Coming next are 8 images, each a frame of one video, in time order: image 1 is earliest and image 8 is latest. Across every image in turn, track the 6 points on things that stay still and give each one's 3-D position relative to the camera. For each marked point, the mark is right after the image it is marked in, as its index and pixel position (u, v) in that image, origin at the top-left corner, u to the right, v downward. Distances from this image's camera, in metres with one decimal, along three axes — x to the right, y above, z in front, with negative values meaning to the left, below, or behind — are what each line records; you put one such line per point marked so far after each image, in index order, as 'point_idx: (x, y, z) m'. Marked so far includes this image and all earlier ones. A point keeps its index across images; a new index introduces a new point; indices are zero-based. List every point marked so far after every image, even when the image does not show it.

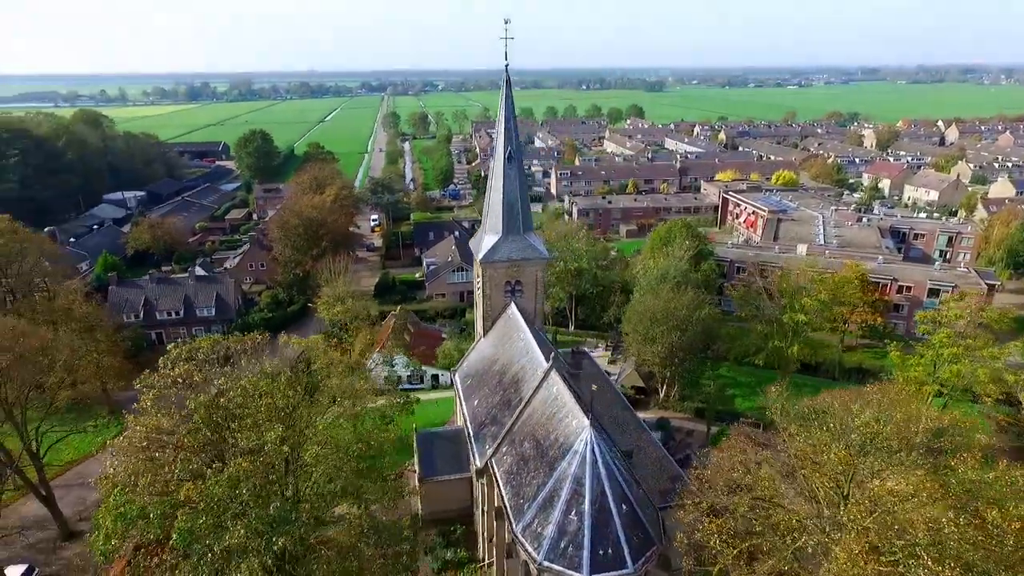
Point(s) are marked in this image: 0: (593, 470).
0: (+2.4, -5.5, +18.8) m
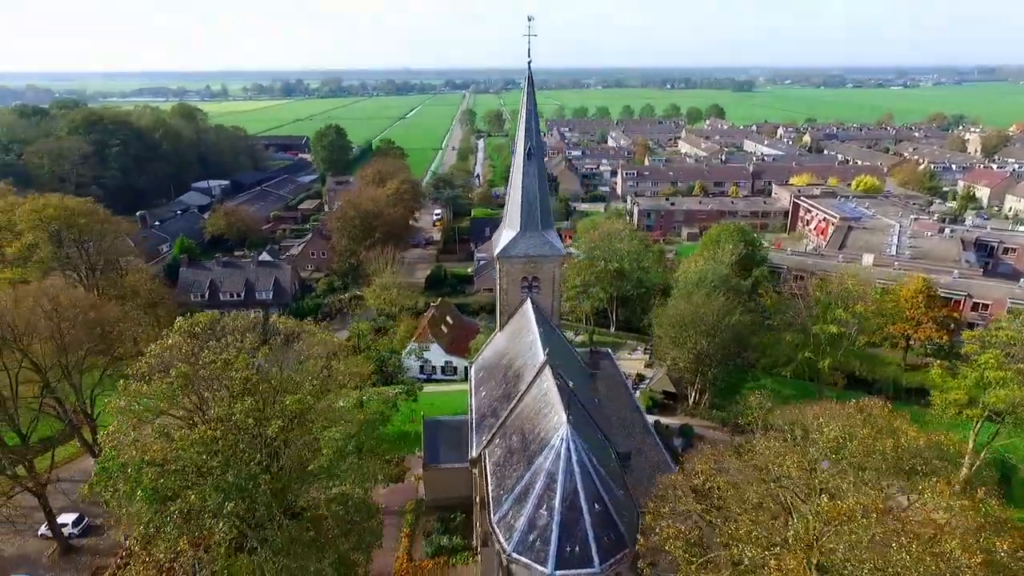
0: (+1.7, -5.5, +18.8) m
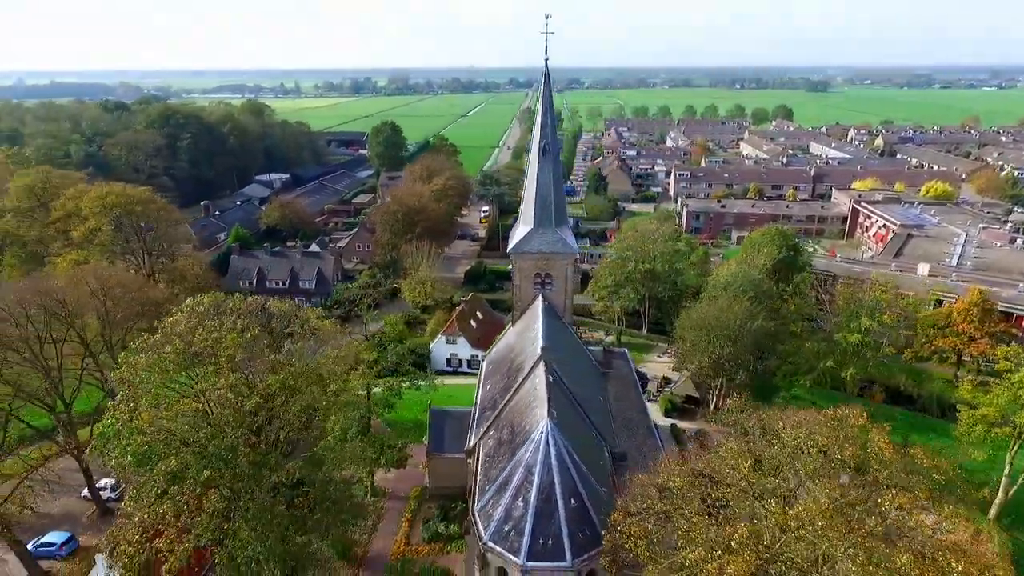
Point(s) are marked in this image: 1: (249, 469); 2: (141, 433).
0: (+1.0, -5.3, +19.0) m
1: (-8.1, -5.1, +17.7) m
2: (-10.3, -4.0, +17.0) m
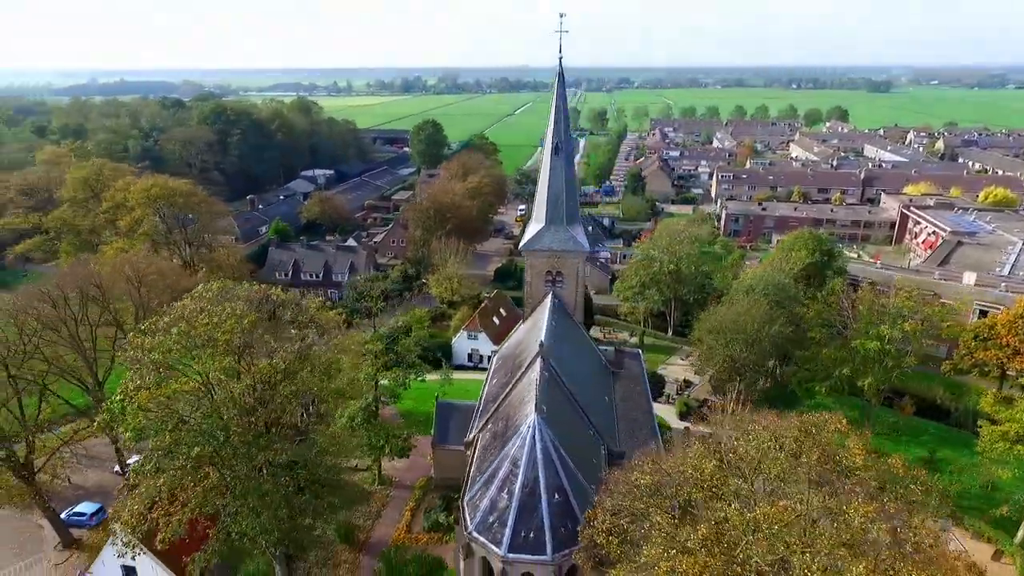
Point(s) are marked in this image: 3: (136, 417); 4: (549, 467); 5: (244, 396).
0: (+0.6, -5.2, +19.2) m
1: (-8.6, -4.7, +18.6) m
2: (-10.8, -3.6, +18.1) m
3: (-10.8, -3.8, +17.7) m
4: (+1.1, -5.6, +19.1) m
5: (-8.7, -3.4, +19.6) m
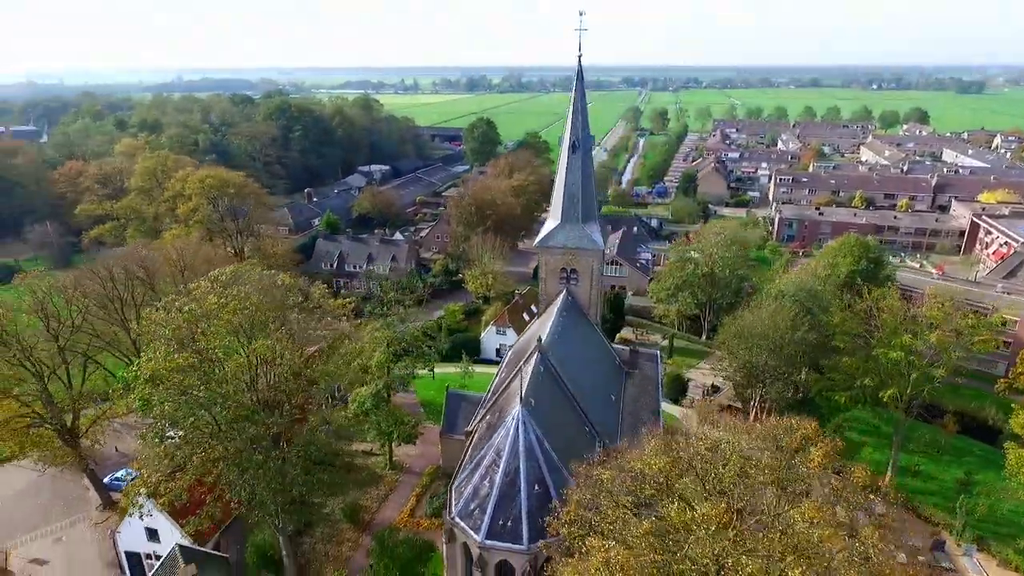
0: (0.0, -5.0, +19.6) m
1: (-9.2, -4.2, +19.8) m
2: (-11.3, -3.0, +19.5) m
3: (-11.4, -3.2, +19.2) m
4: (+0.5, -5.4, +19.5) m
5: (-9.1, -2.9, +20.8) m
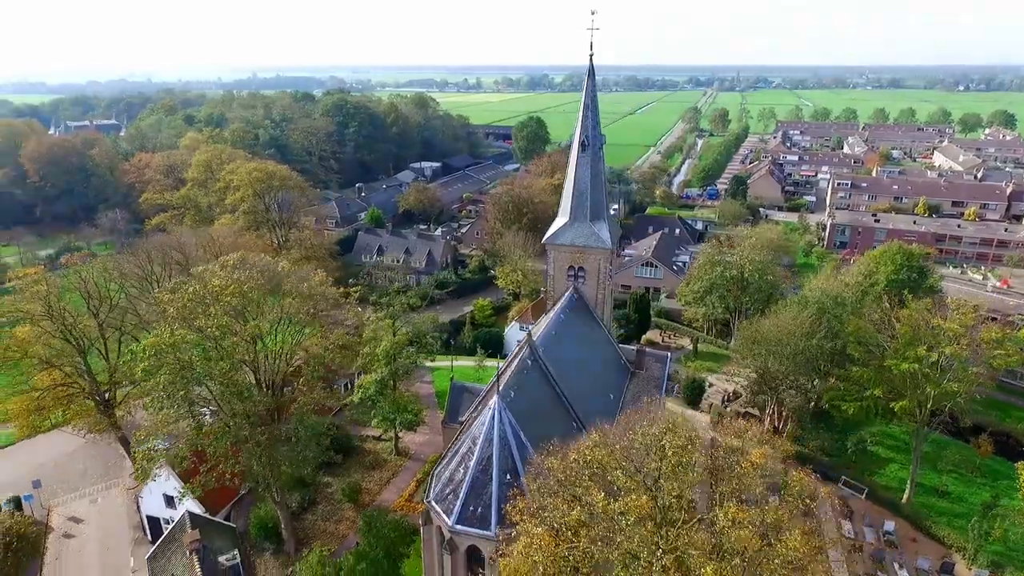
0: (-0.8, -4.7, +20.1) m
1: (-9.9, -3.7, +21.2) m
2: (-12.0, -2.4, +21.0) m
3: (-12.1, -2.5, +20.7) m
4: (-0.3, -5.2, +19.9) m
5: (-9.7, -2.4, +22.1) m
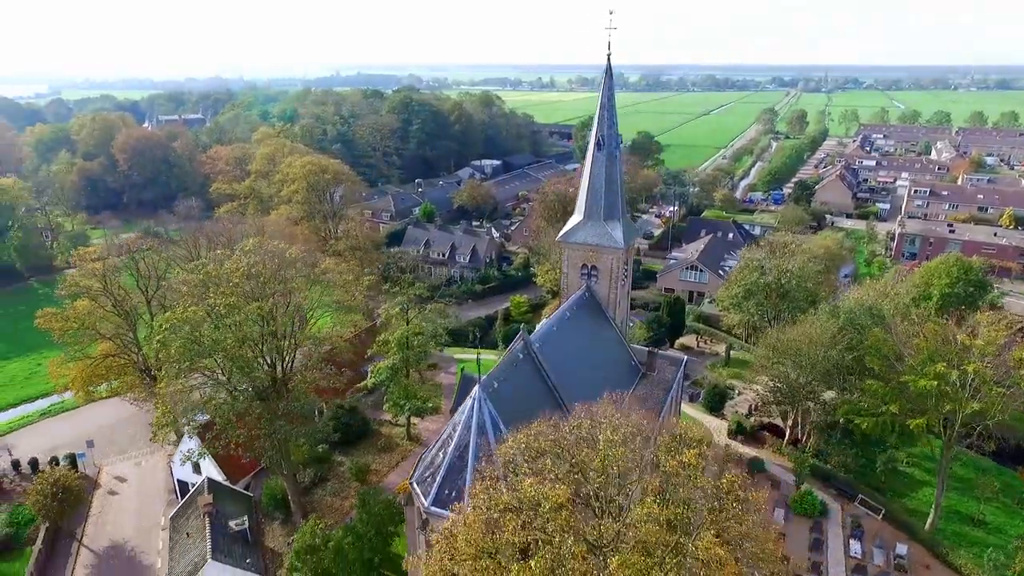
0: (-1.5, -4.5, +20.8) m
1: (-10.4, -3.0, +22.8) m
2: (-12.5, -1.6, +22.9) m
3: (-12.6, -1.8, +22.6) m
4: (-1.1, -5.0, +20.5) m
5: (-10.0, -1.7, +23.7) m
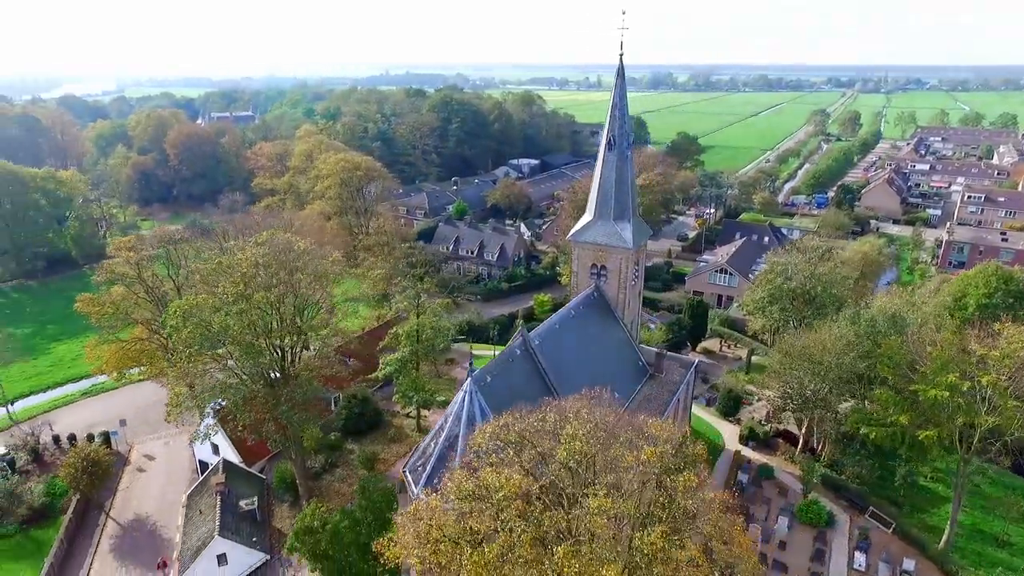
0: (-1.9, -4.3, +21.2) m
1: (-10.5, -2.6, +23.9) m
2: (-12.6, -1.2, +24.1) m
3: (-12.7, -1.3, +23.8) m
4: (-1.5, -4.8, +21.0) m
5: (-10.1, -1.3, +24.8) m
